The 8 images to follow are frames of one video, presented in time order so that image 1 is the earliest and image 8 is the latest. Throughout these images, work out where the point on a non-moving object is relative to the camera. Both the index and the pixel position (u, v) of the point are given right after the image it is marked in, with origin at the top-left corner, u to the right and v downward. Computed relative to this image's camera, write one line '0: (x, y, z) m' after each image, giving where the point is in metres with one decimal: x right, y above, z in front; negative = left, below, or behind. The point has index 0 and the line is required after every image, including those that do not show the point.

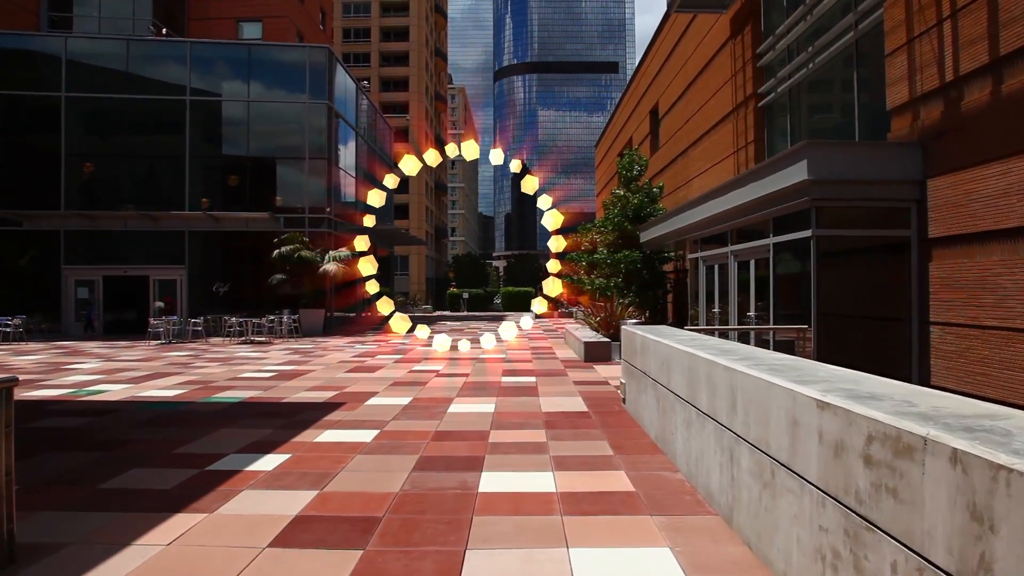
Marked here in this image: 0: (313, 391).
0: (-2.8, -1.4, +11.1) m
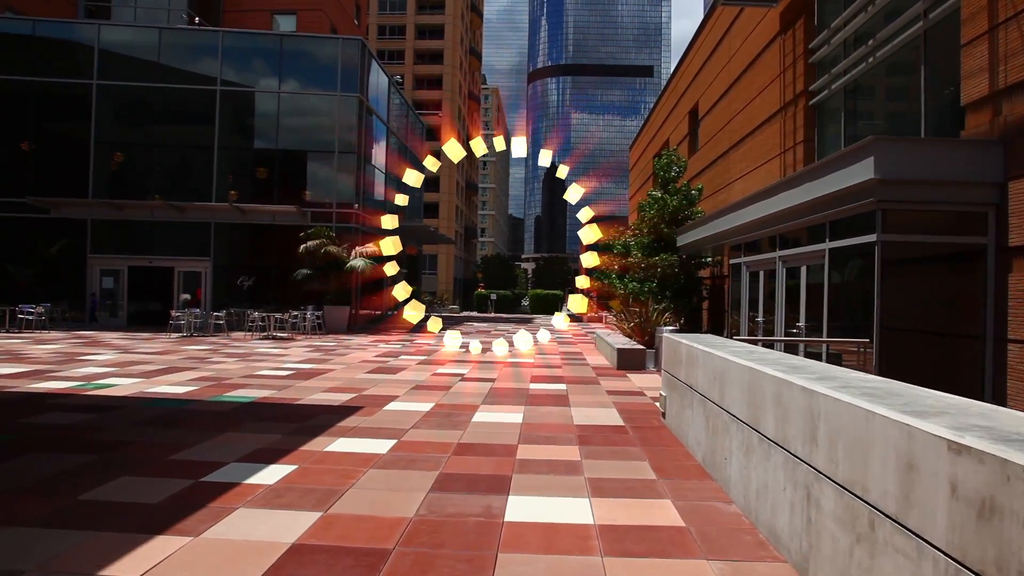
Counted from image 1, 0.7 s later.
0: (-2.4, -1.4, +10.5) m
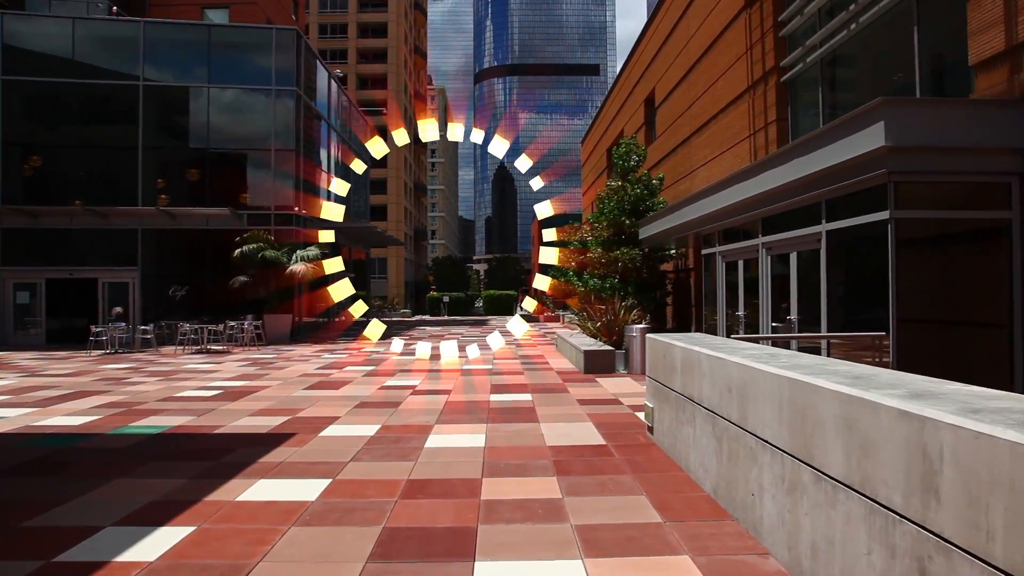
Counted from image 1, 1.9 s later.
0: (-2.9, -1.4, +9.0) m
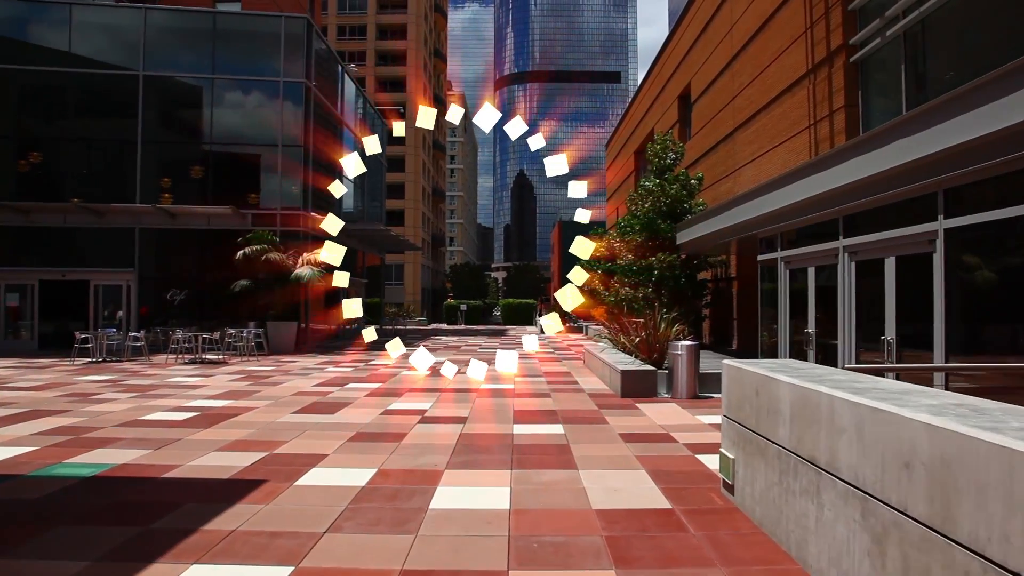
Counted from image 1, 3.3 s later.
0: (-2.6, -1.5, +7.3) m
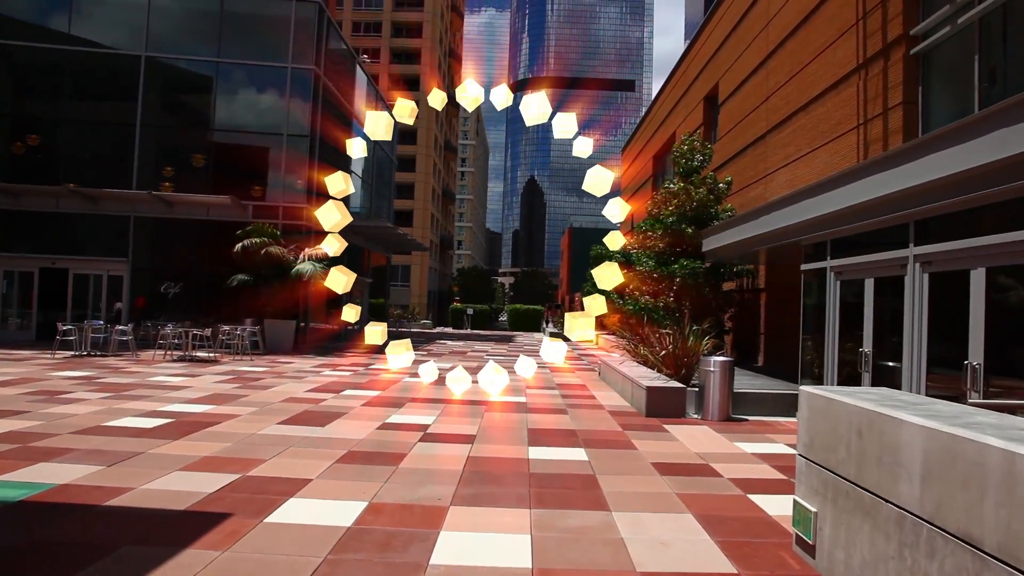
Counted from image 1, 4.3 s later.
0: (-2.5, -1.4, +6.2) m
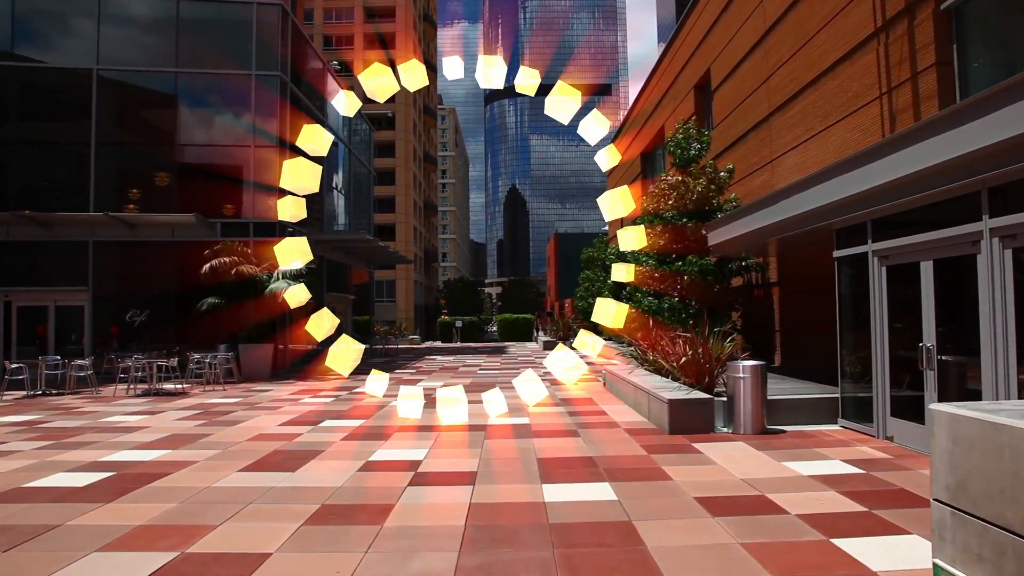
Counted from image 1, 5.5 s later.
0: (-2.3, -1.6, +4.8) m
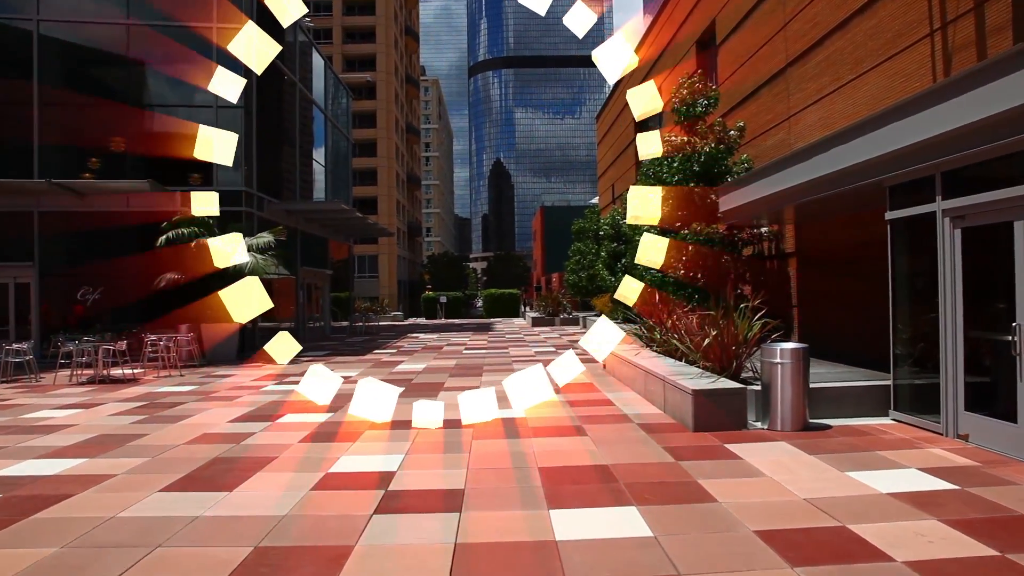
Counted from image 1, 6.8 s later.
0: (-2.3, -1.4, +3.3) m
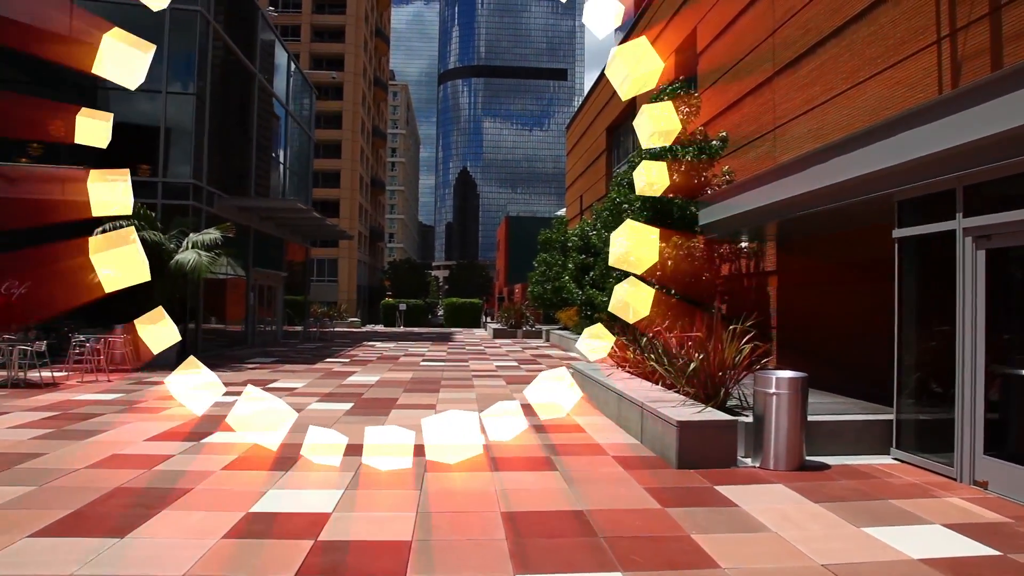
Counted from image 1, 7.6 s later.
0: (-2.5, -1.4, +2.2) m
